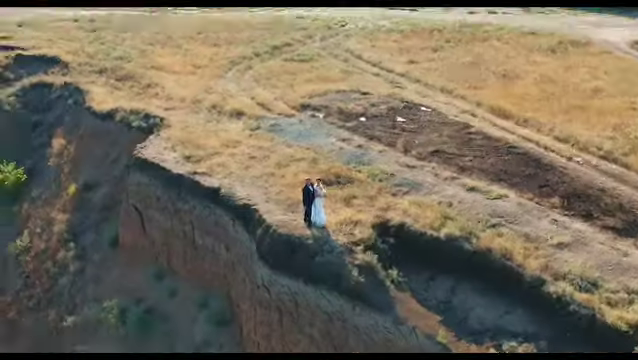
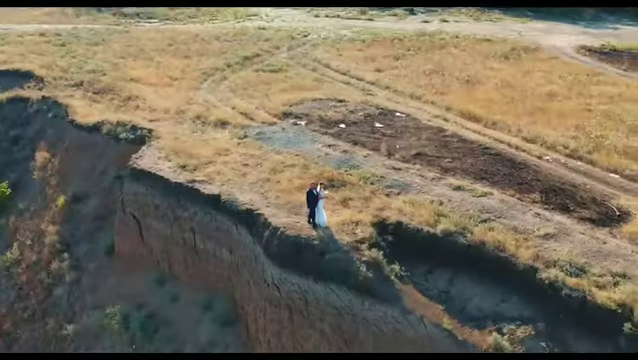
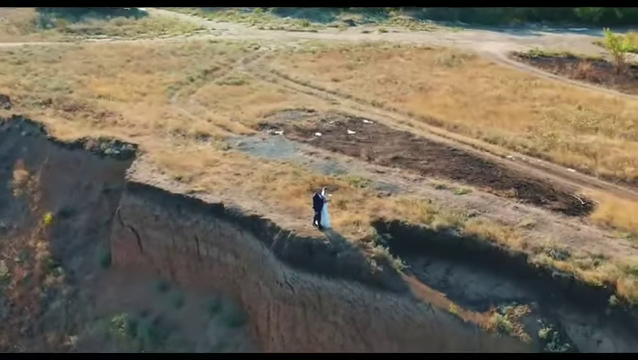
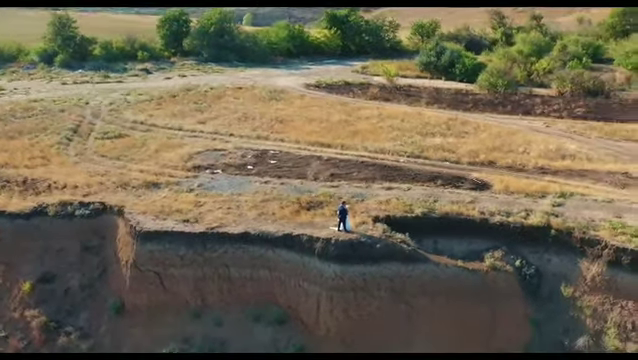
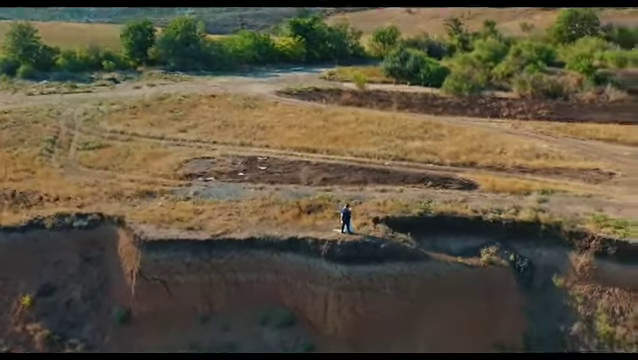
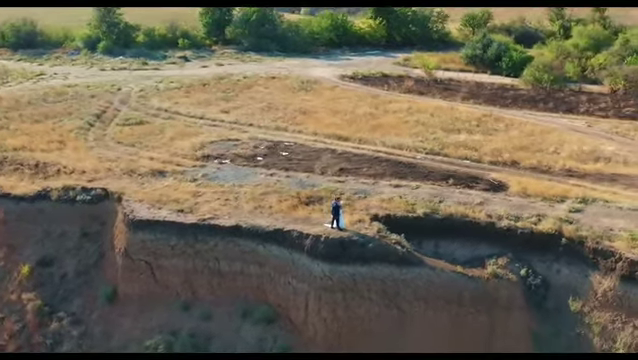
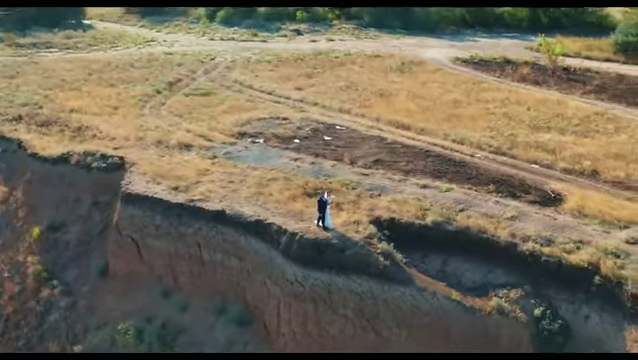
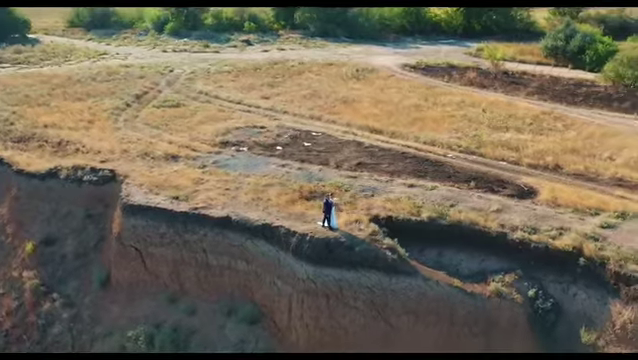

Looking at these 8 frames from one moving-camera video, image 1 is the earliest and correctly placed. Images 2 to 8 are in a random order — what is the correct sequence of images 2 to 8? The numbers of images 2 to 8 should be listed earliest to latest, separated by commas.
2, 3, 7, 8, 6, 4, 5
